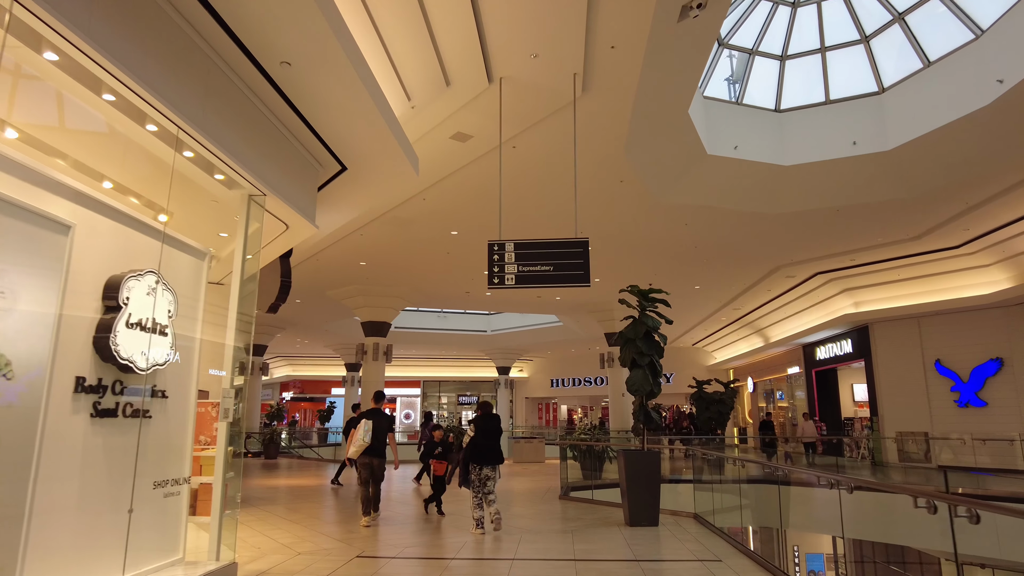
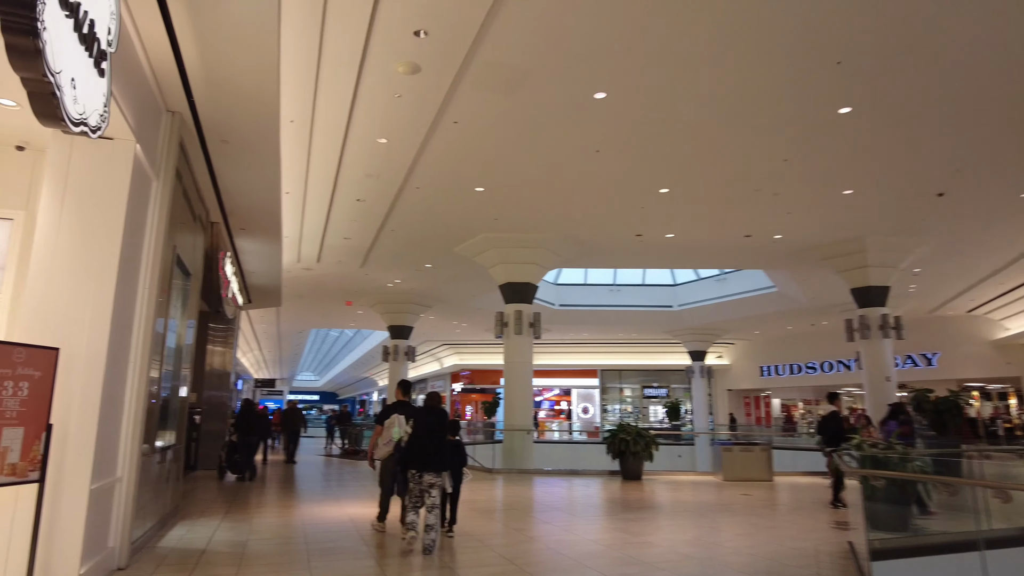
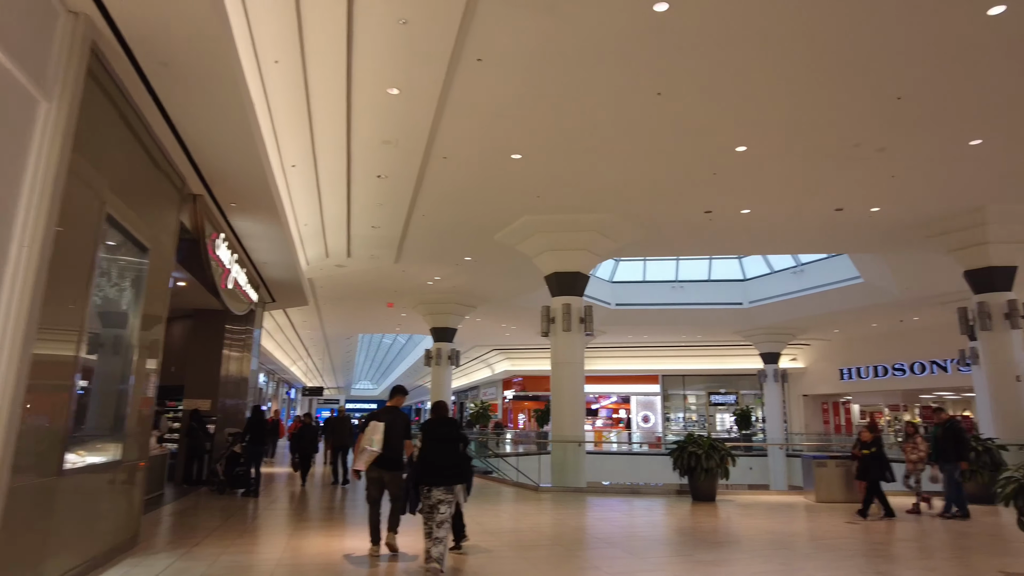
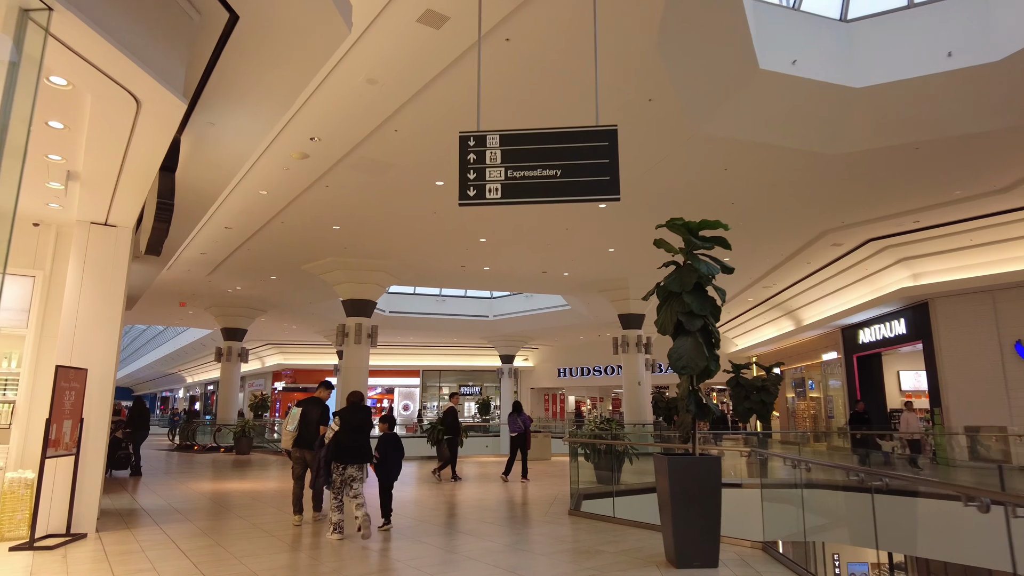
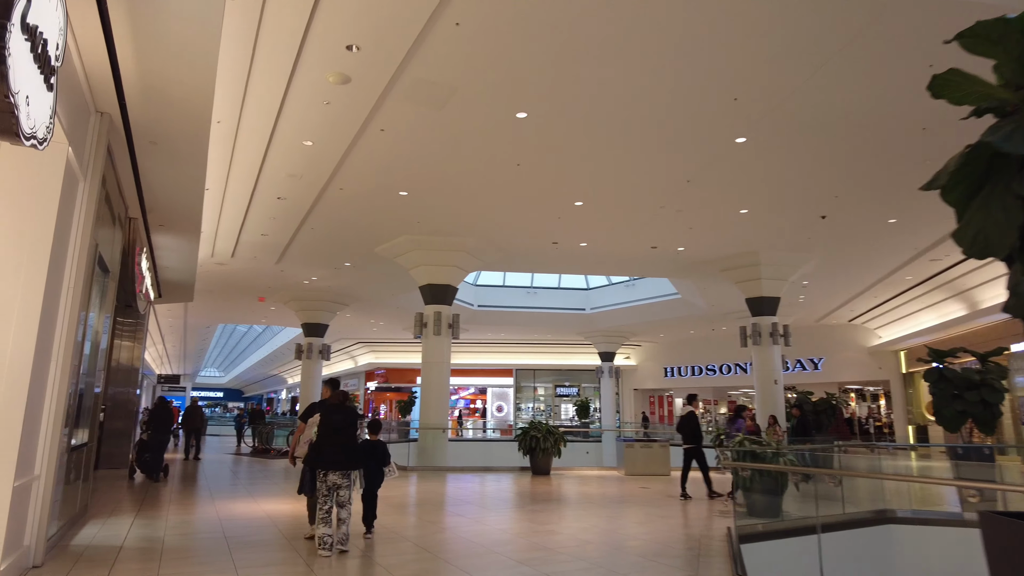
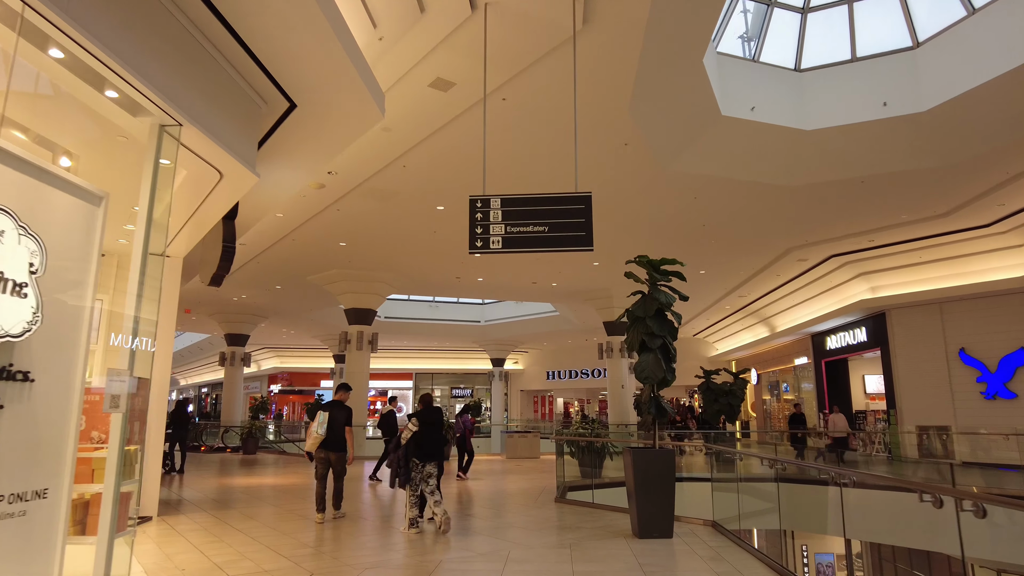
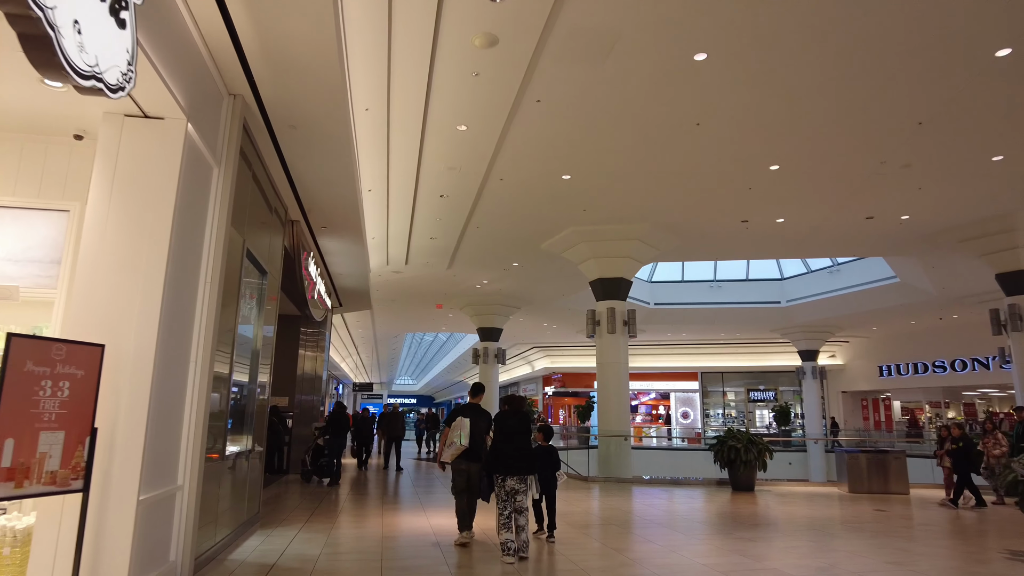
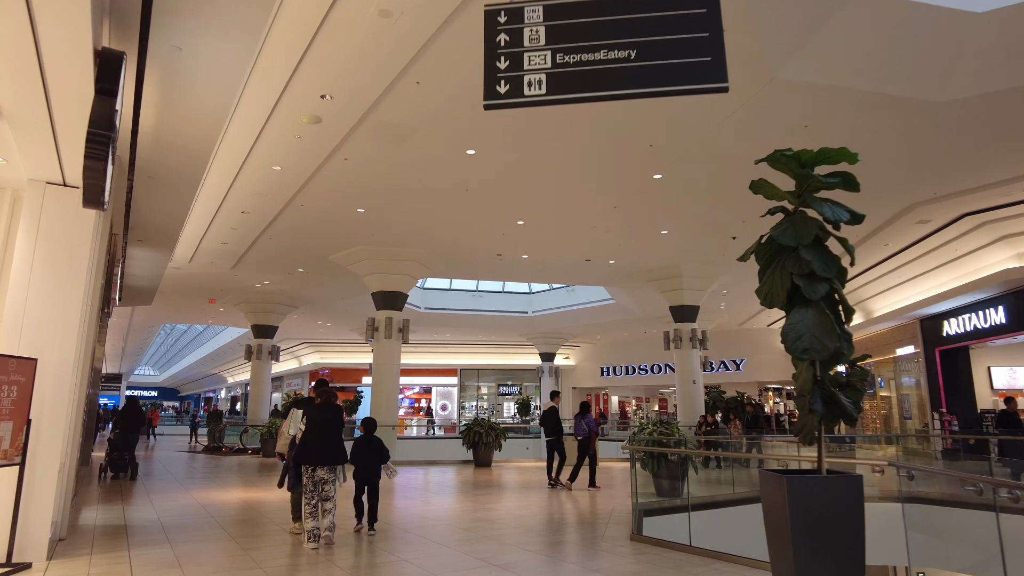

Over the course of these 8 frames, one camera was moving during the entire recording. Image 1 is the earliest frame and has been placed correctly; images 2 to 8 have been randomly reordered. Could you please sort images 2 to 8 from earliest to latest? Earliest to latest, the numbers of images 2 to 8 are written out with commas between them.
6, 4, 8, 5, 2, 7, 3
